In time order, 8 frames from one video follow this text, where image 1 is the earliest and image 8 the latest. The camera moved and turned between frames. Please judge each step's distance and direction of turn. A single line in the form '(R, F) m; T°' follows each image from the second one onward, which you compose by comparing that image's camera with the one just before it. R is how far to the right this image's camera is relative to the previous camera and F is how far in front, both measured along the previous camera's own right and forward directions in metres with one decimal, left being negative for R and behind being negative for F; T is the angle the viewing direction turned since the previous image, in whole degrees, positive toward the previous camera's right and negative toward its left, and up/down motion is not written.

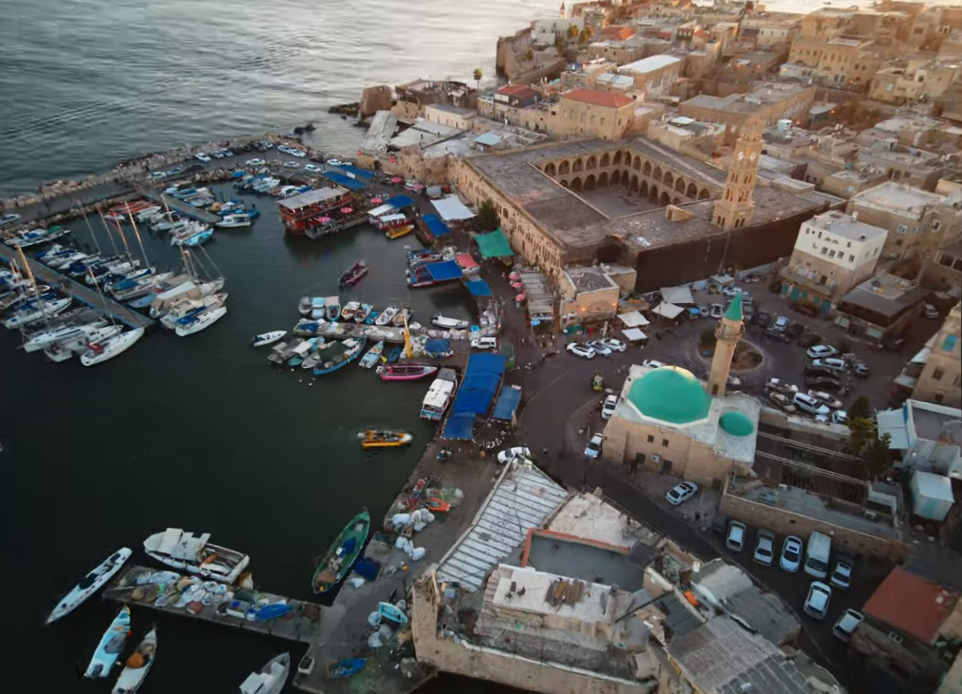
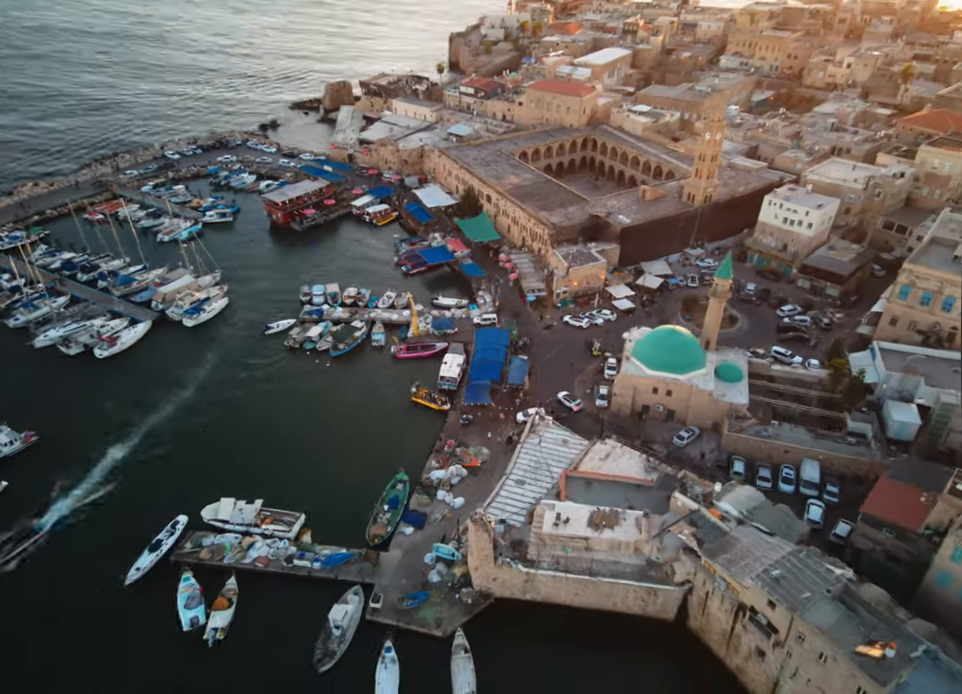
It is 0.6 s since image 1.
(-5.4, -3.3) m; +5°
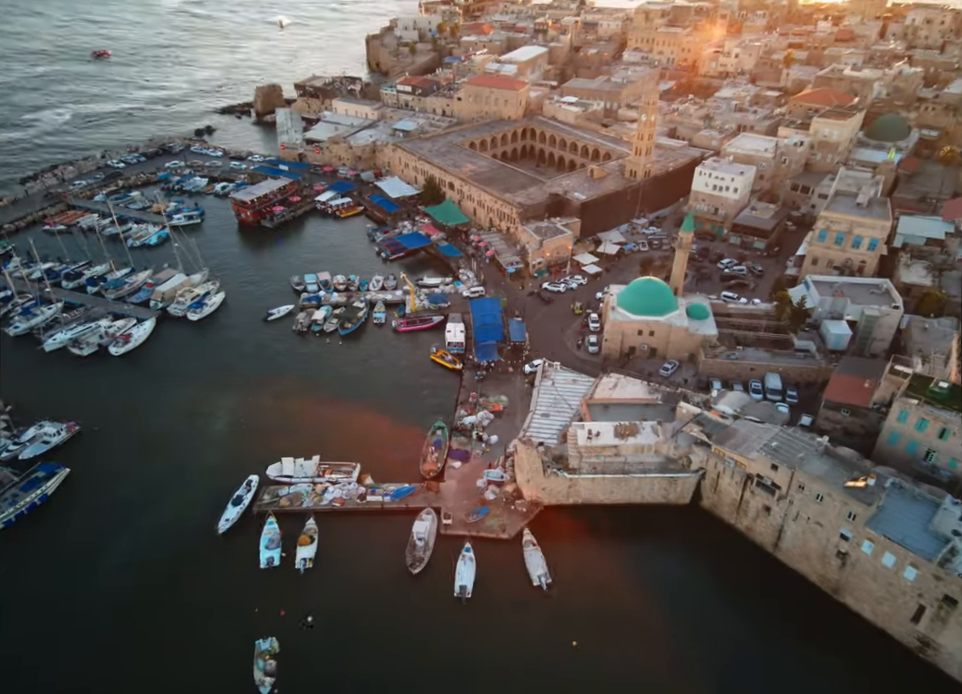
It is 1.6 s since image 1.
(-8.6, -5.6) m; +8°
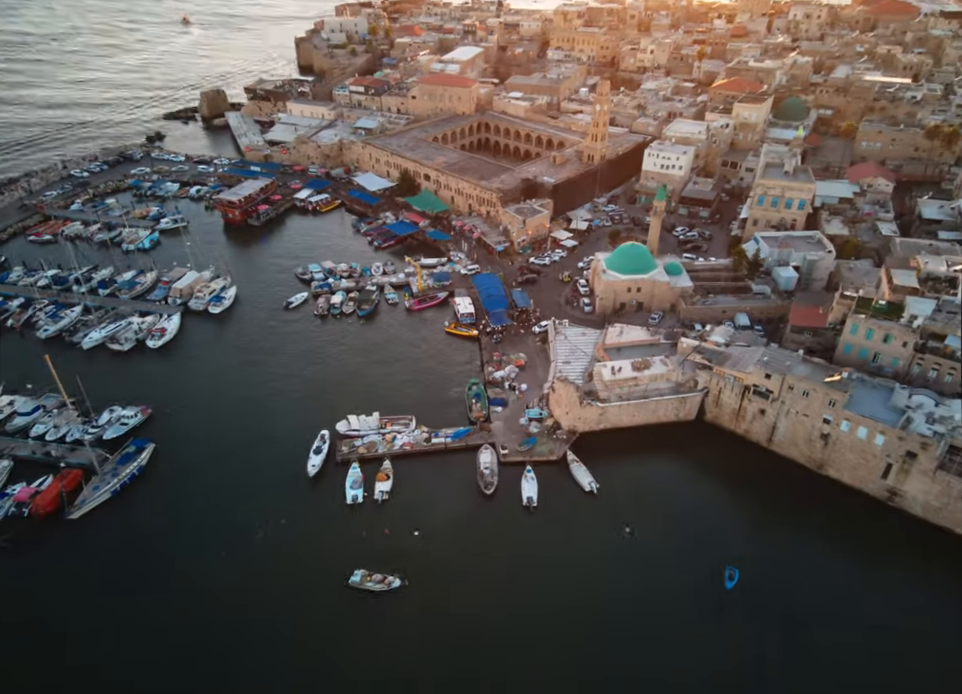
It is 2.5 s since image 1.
(-10.0, -6.6) m; +8°
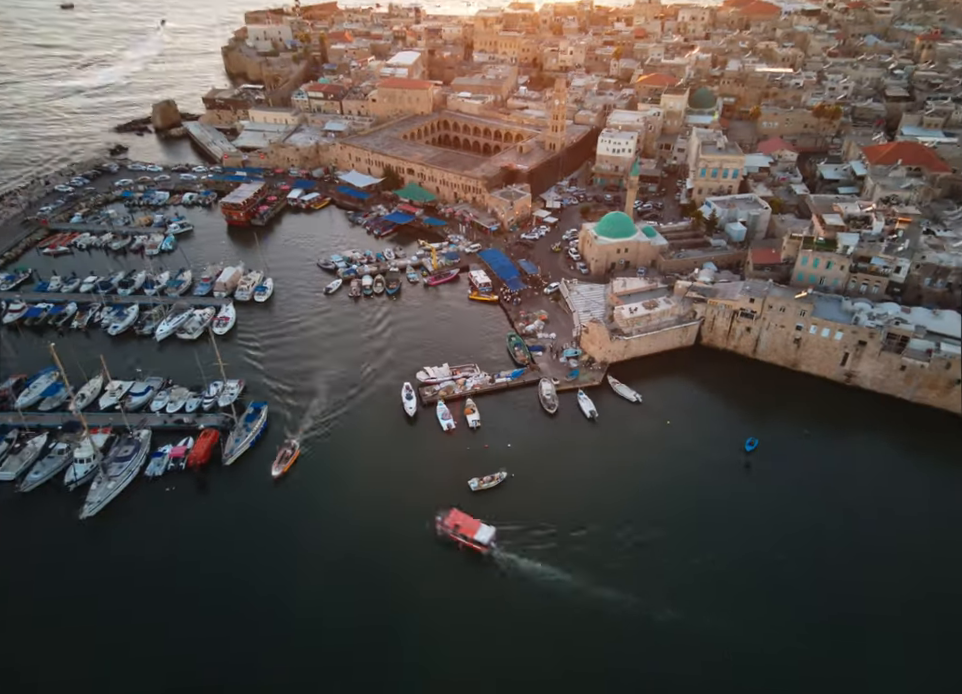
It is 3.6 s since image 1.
(-14.3, -9.4) m; +9°
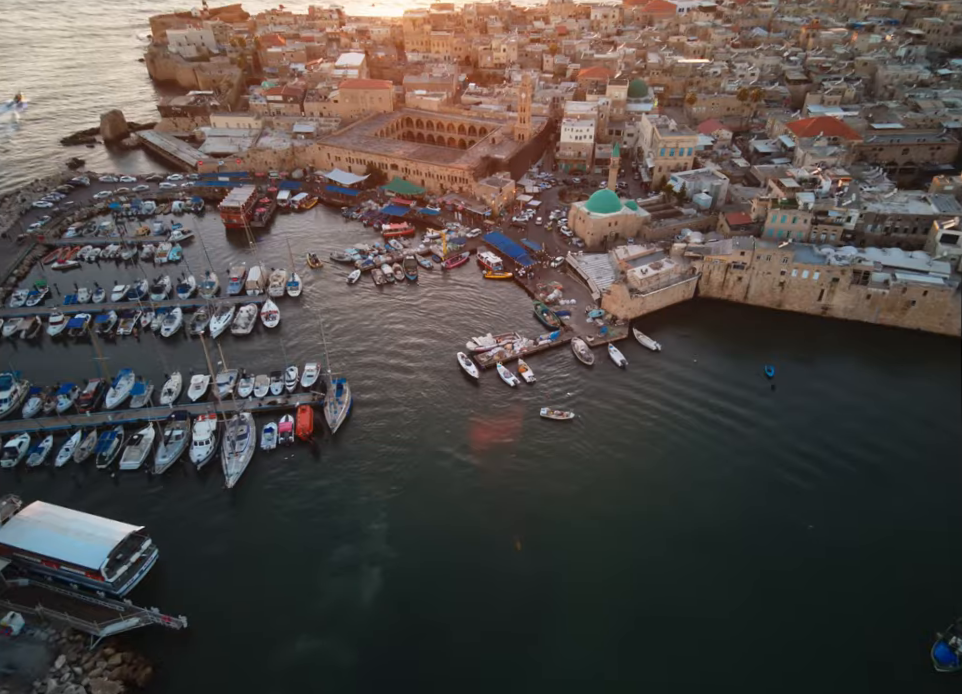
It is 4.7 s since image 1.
(-14.7, -5.9) m; +8°
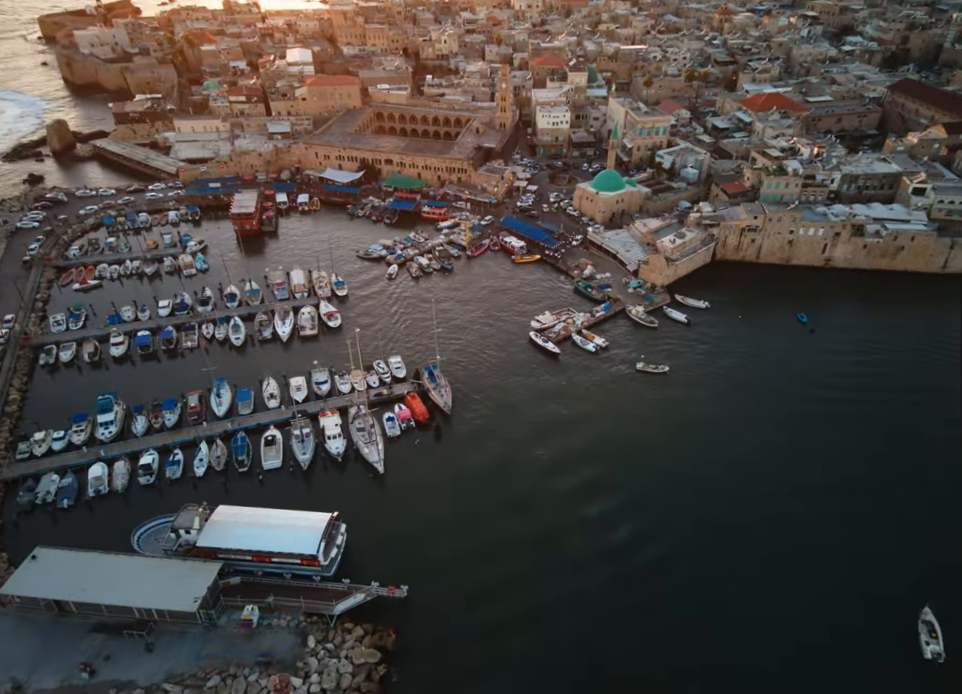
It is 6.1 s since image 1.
(-18.5, -2.0) m; +9°
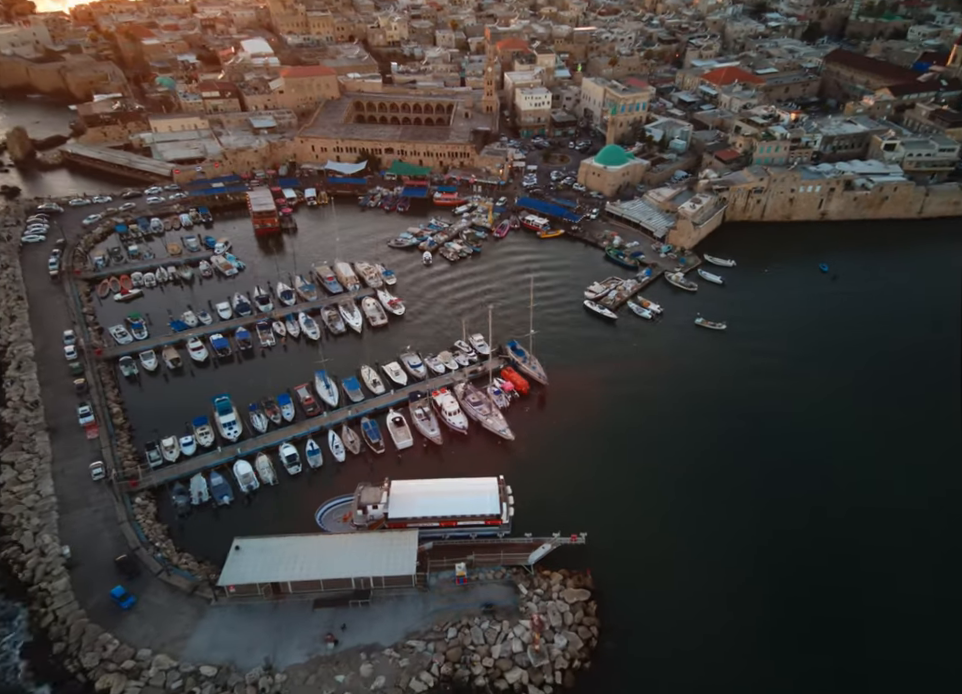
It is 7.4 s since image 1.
(-17.5, -2.1) m; +7°
